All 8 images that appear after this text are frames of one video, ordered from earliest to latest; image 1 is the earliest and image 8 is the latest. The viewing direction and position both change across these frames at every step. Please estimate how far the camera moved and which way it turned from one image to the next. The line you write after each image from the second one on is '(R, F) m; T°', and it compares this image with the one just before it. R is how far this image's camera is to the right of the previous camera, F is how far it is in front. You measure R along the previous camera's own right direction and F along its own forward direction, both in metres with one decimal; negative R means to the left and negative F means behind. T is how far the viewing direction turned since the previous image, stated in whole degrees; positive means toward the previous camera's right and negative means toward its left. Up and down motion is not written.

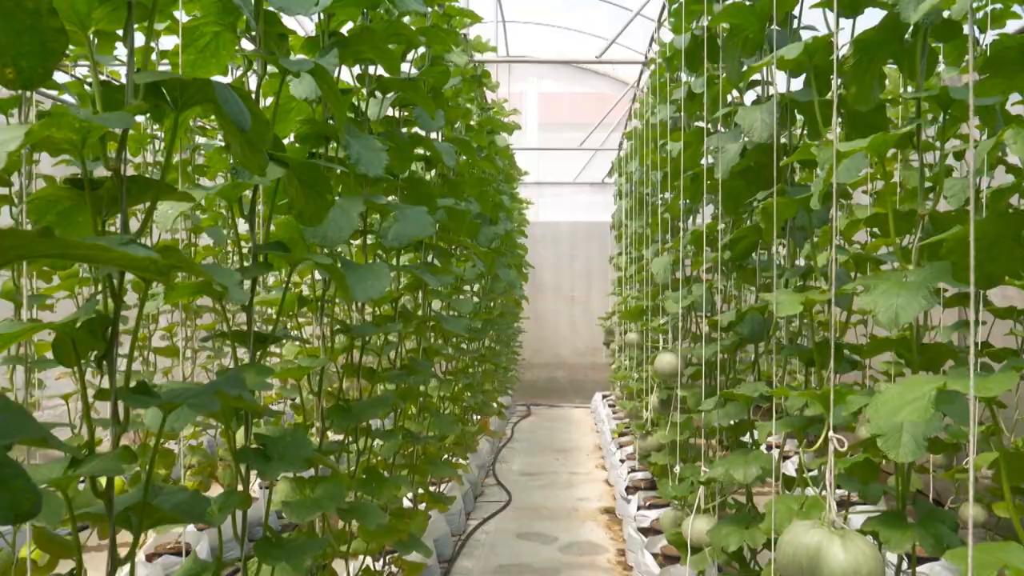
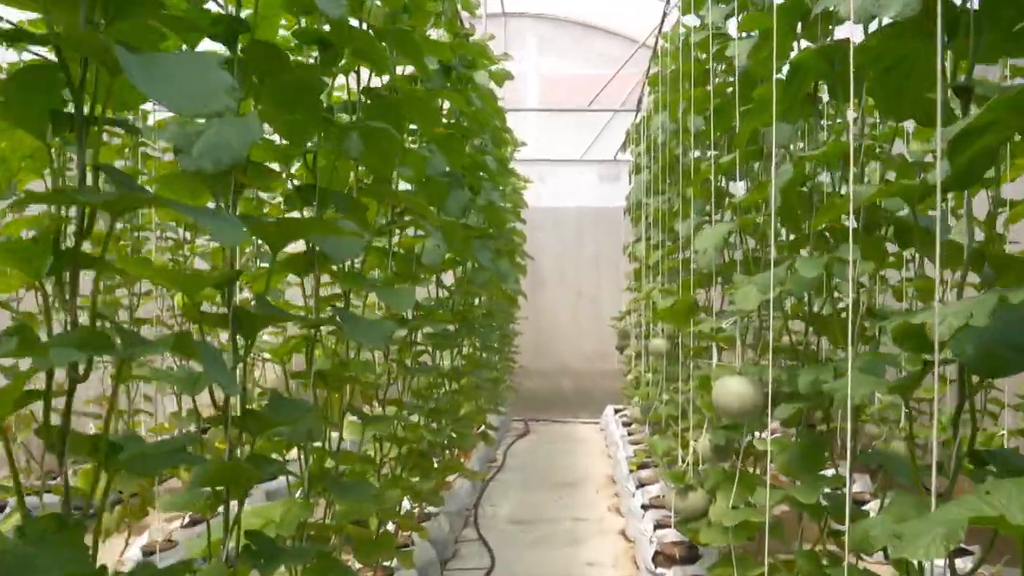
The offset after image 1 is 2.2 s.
(+0.1, +1.0) m; 0°
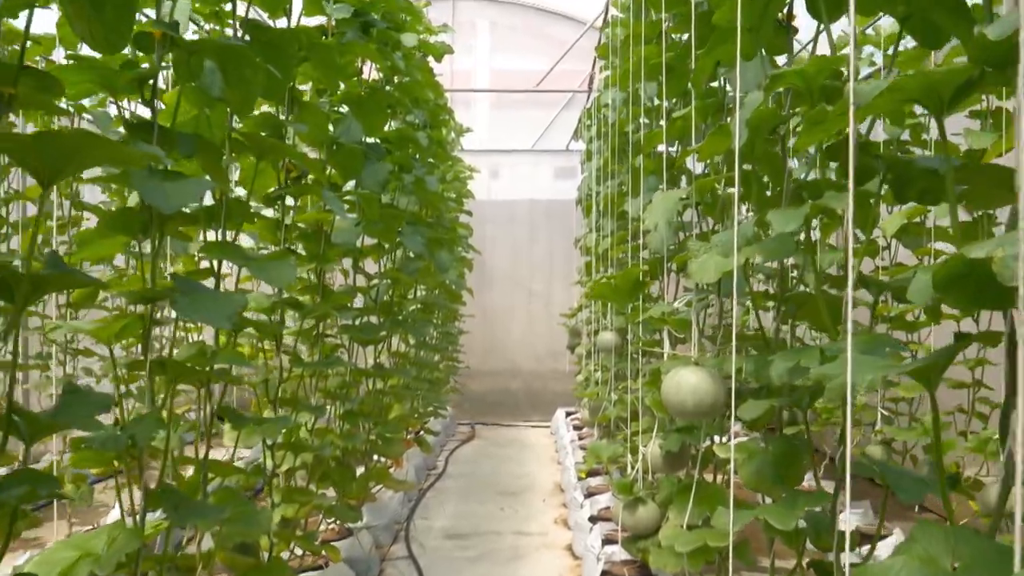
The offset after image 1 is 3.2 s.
(+0.1, +0.3) m; +3°
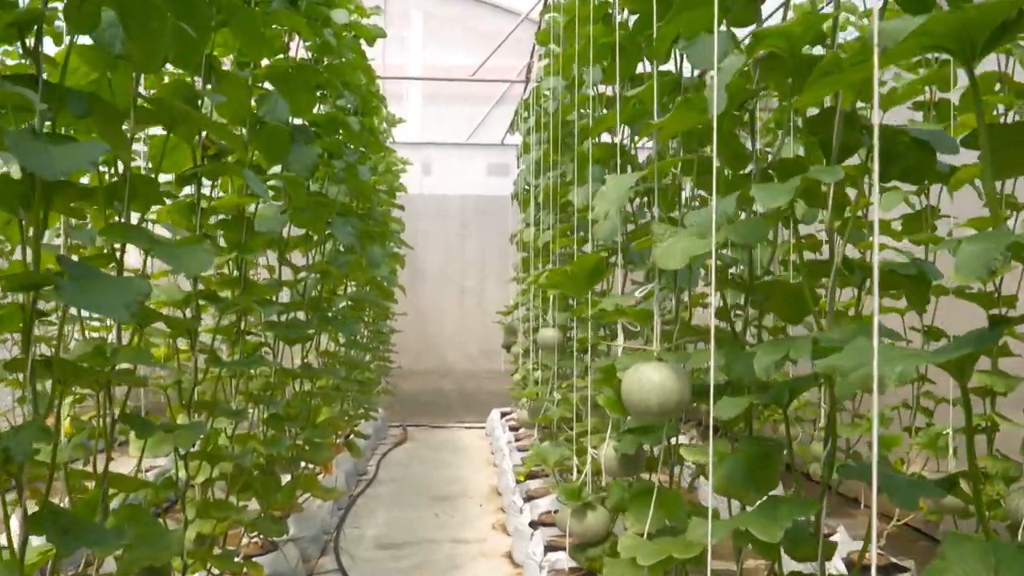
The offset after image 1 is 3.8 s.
(0.0, +0.1) m; +5°
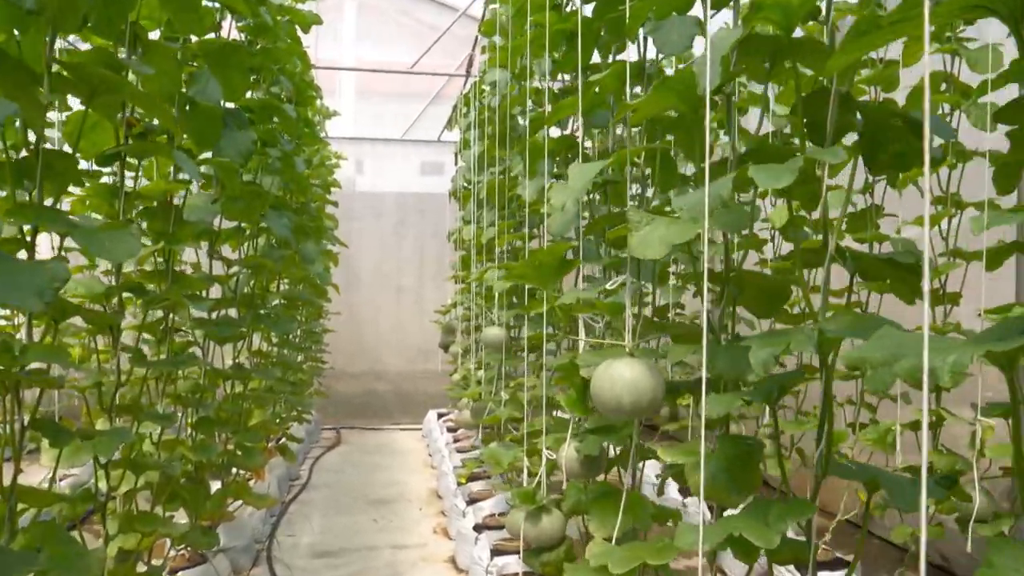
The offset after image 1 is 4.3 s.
(0.0, +0.1) m; +4°
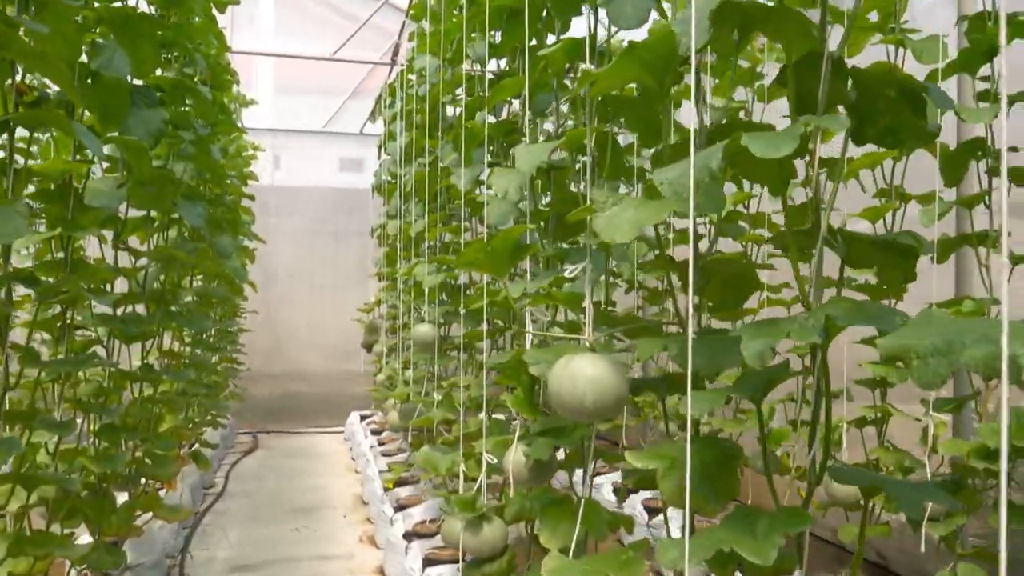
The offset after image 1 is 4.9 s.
(0.0, +0.1) m; +5°
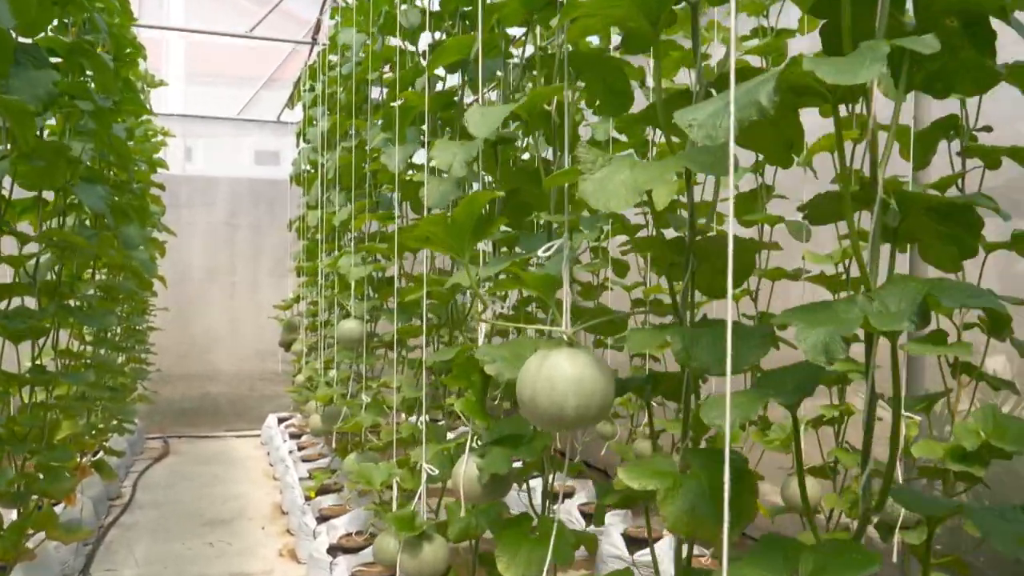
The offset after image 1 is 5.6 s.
(0.0, +0.2) m; +5°
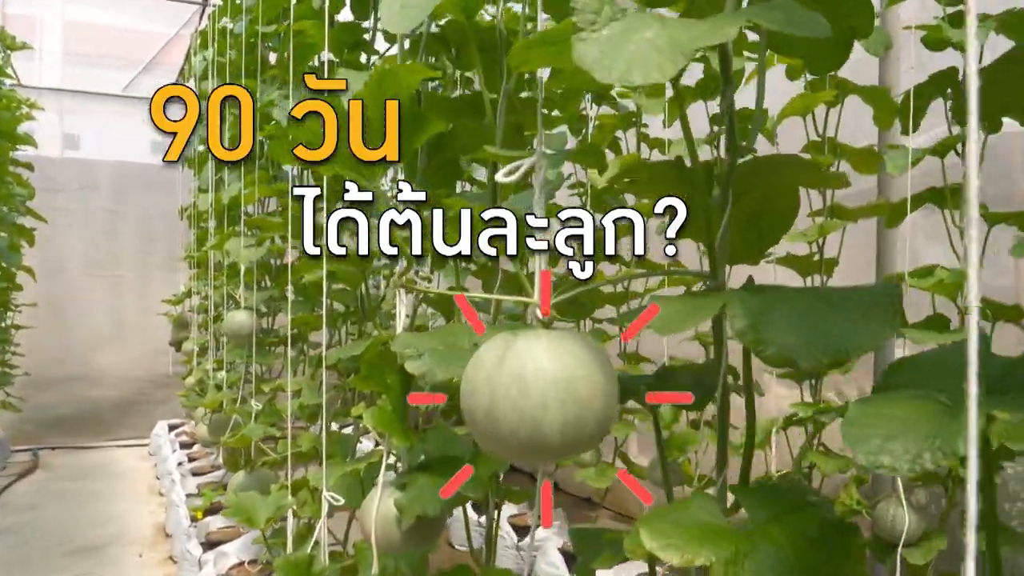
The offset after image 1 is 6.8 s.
(0.0, +0.3) m; +6°
